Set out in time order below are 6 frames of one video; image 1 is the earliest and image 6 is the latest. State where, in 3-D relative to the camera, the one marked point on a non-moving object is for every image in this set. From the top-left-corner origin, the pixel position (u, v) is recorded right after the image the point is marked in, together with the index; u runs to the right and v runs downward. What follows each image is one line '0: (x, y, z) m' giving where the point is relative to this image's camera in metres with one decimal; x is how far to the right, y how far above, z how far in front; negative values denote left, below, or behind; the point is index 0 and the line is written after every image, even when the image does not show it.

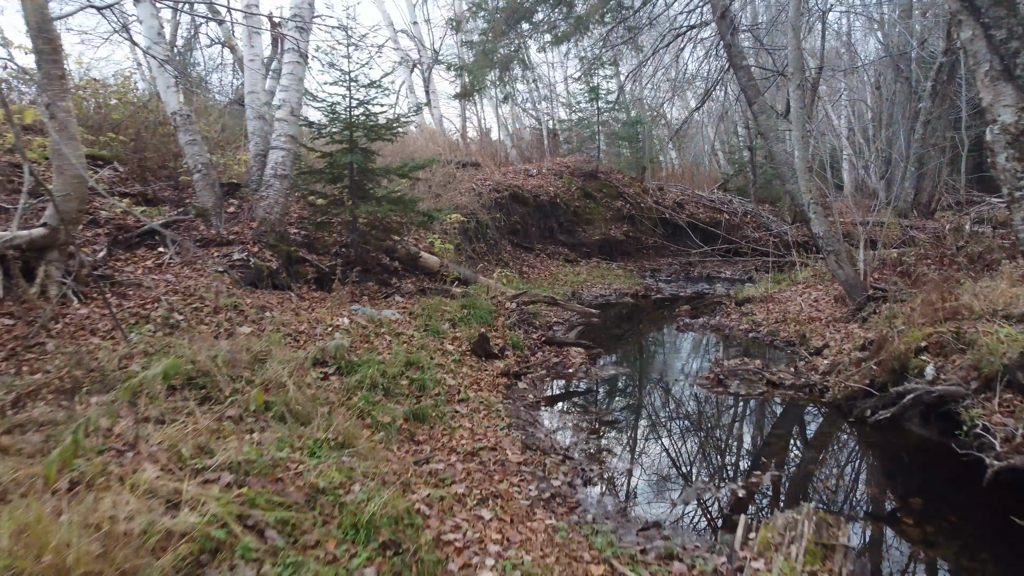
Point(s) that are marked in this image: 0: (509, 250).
0: (-0.1, +0.8, +16.1) m
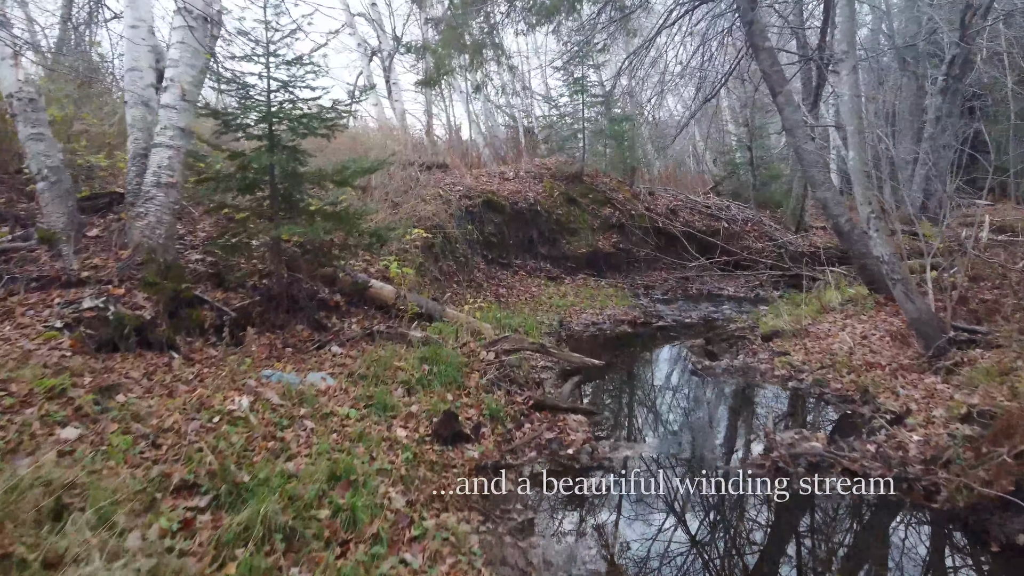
0: (-0.5, +0.3, +13.6) m
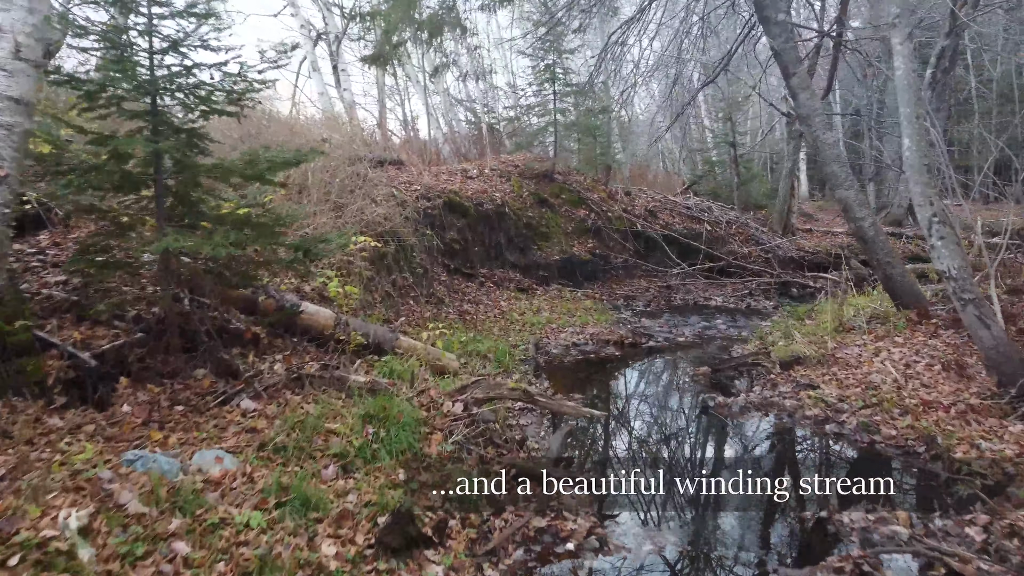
0: (-1.0, +0.1, +11.7) m
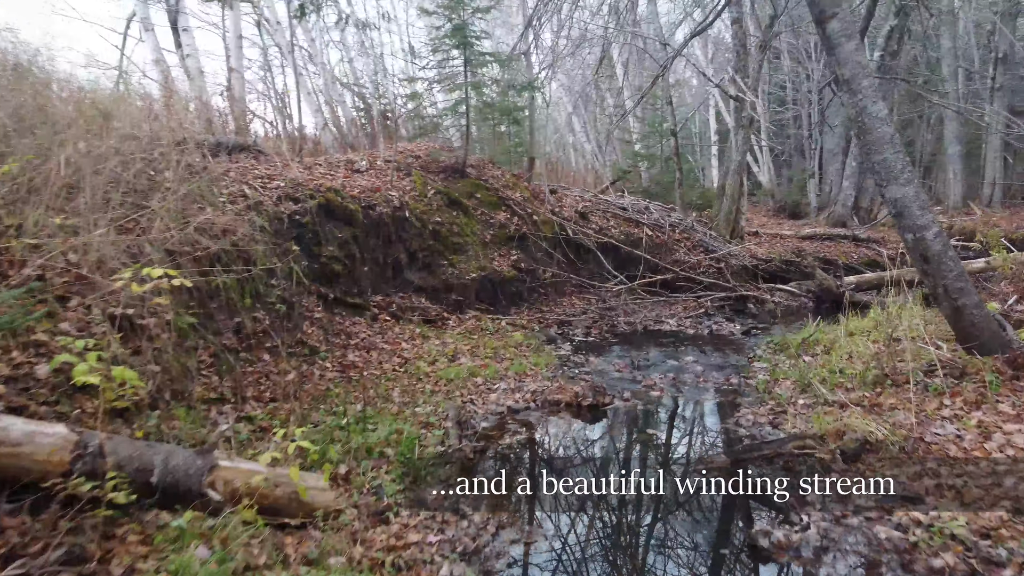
0: (-1.9, -0.3, +8.1) m
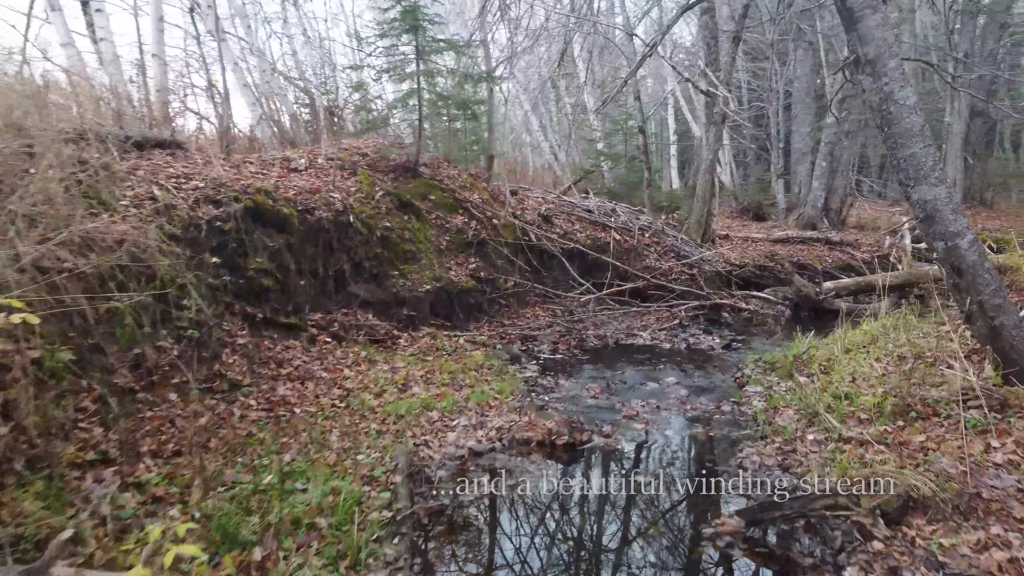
0: (-2.2, -0.4, +6.9) m
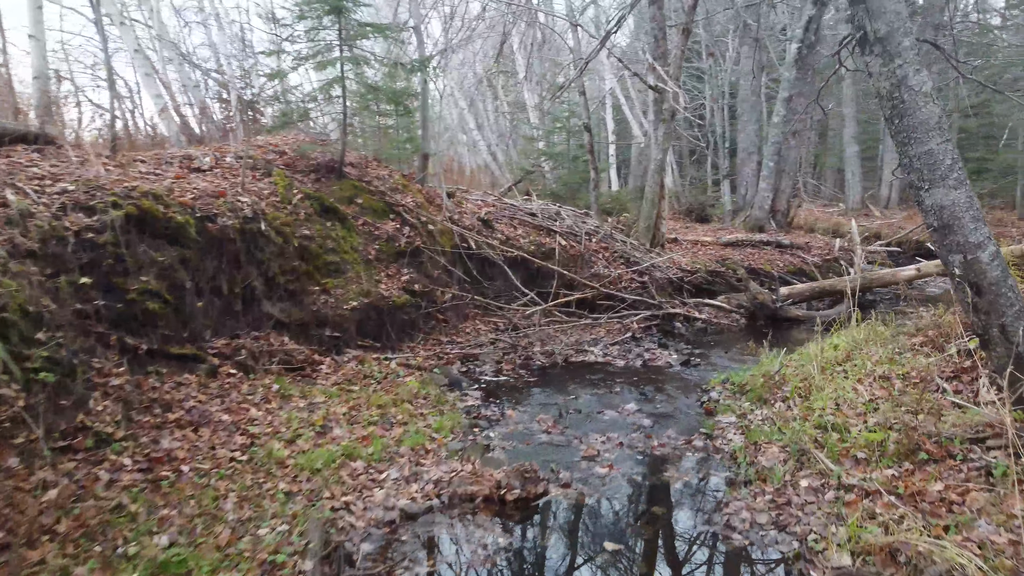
0: (-2.6, -0.6, +5.6) m
